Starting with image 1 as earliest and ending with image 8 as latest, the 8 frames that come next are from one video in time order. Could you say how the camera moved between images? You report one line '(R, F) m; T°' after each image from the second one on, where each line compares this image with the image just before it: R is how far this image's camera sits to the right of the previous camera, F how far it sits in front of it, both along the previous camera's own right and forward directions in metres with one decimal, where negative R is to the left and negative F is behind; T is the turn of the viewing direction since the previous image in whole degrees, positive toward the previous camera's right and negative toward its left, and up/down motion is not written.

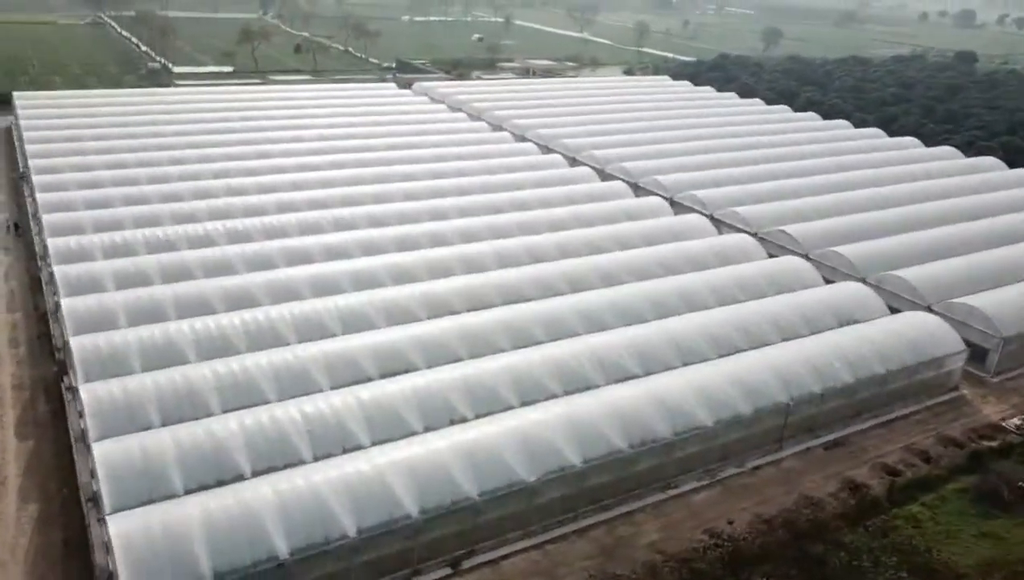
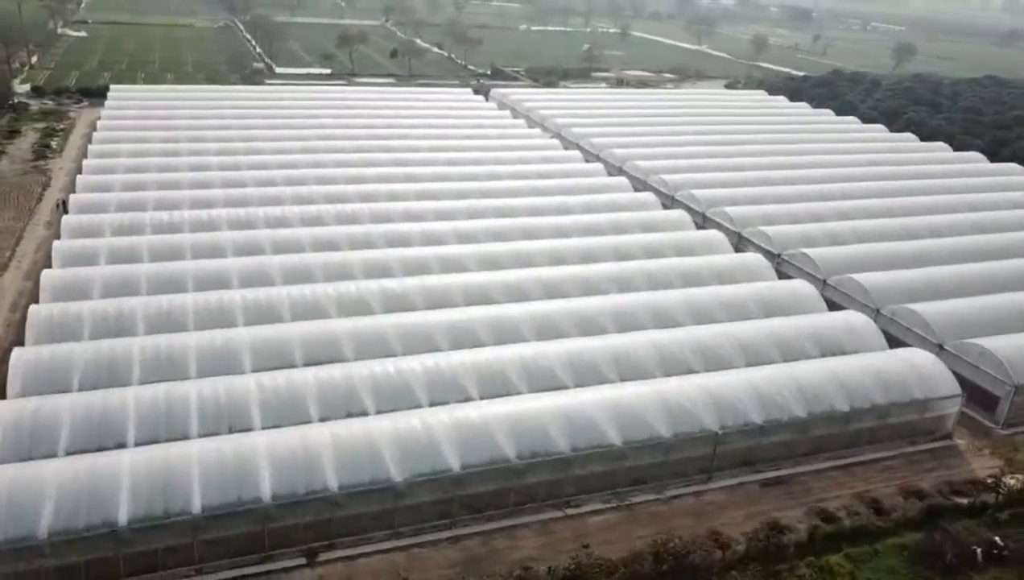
(+3.7, +0.6) m; -9°
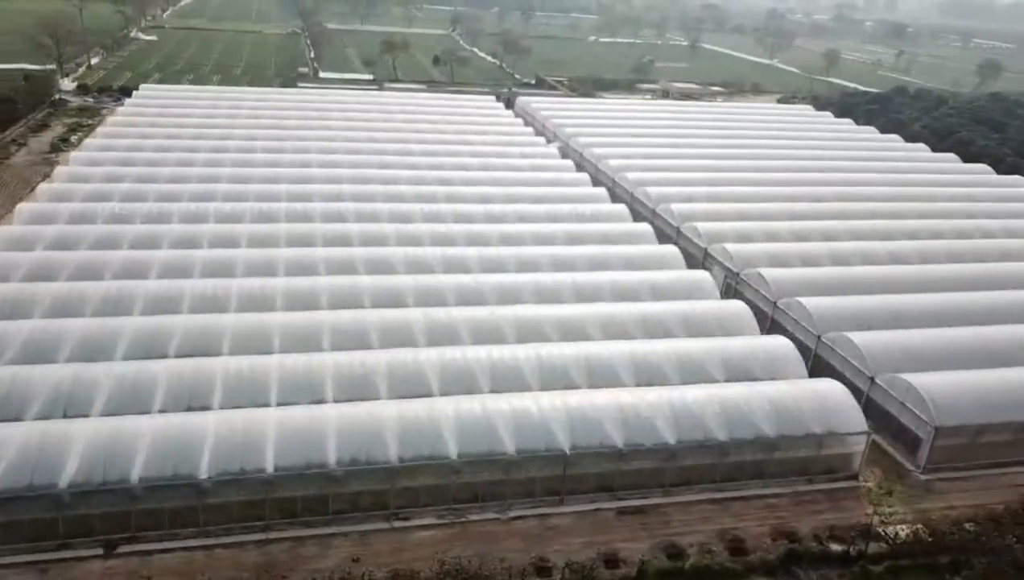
(+4.0, +0.7) m; -6°
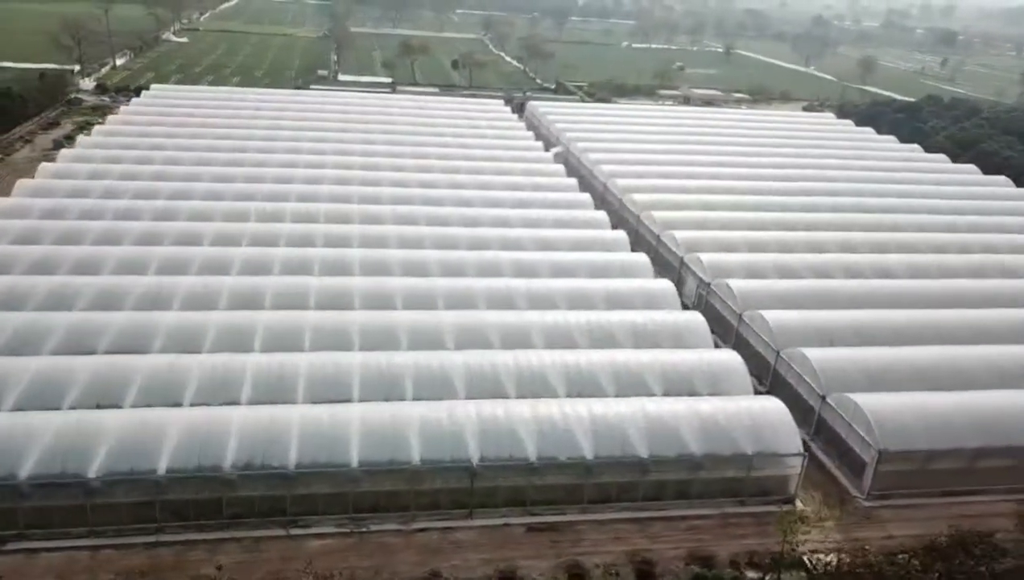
(+2.1, +0.5) m; -3°
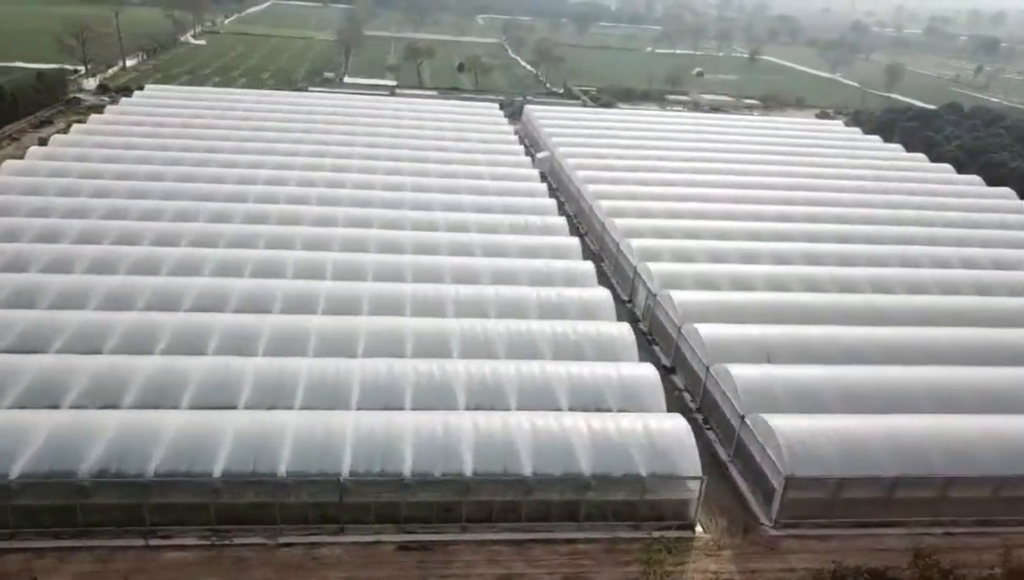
(+2.5, +0.7) m; -3°
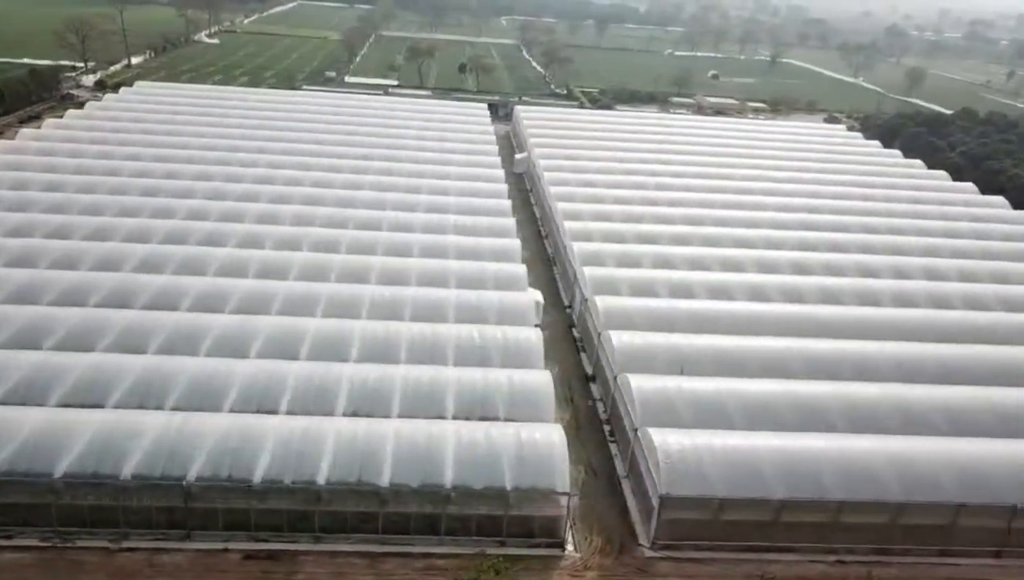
(+2.7, +0.6) m; -3°
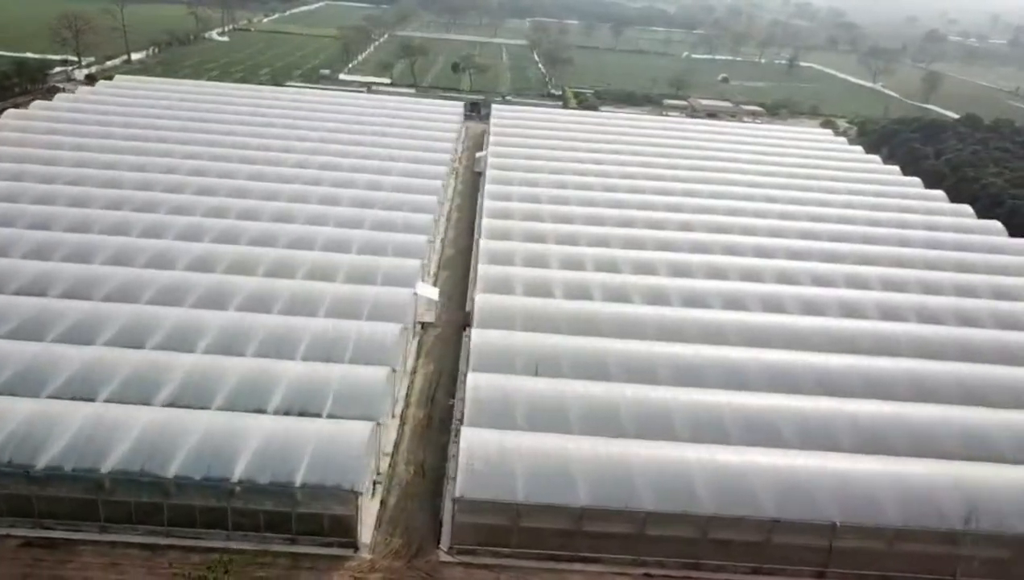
(+3.7, +0.5) m; -3°
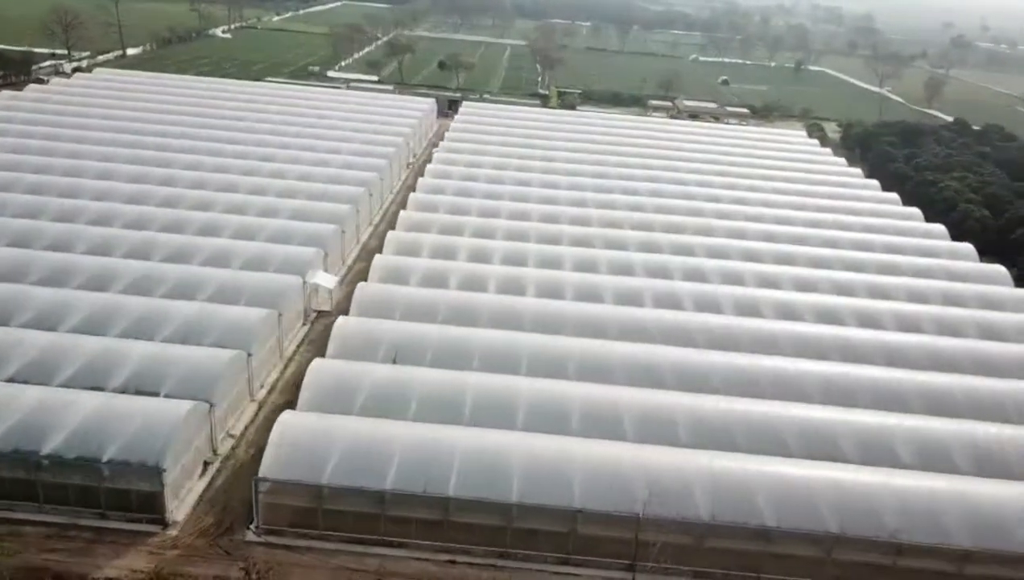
(+3.3, +0.1) m; -2°
